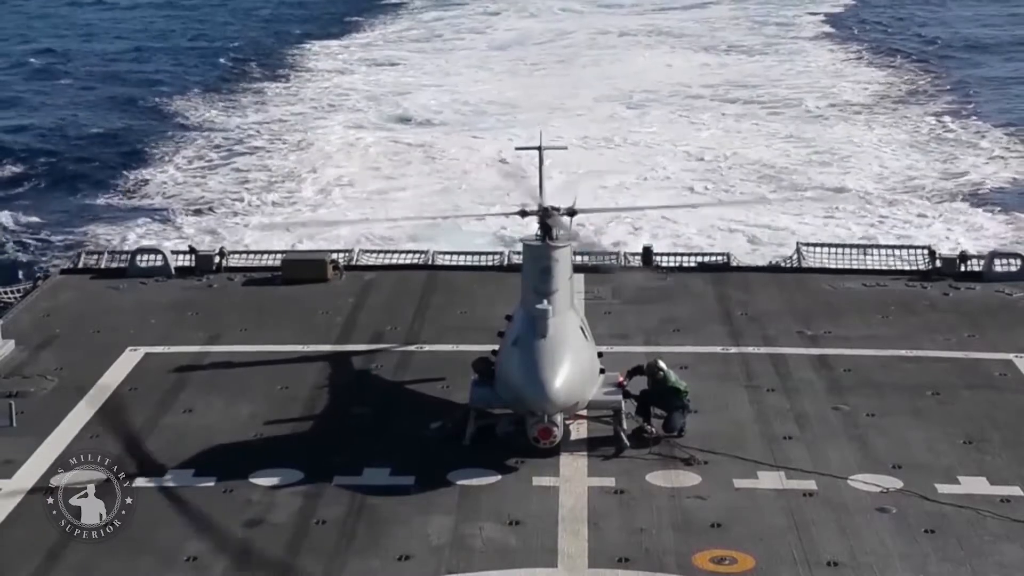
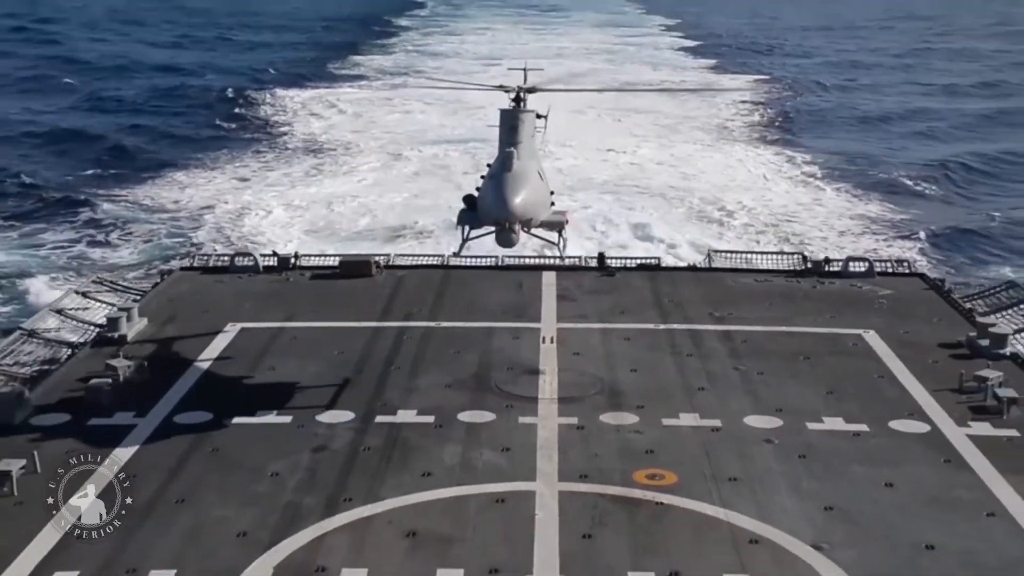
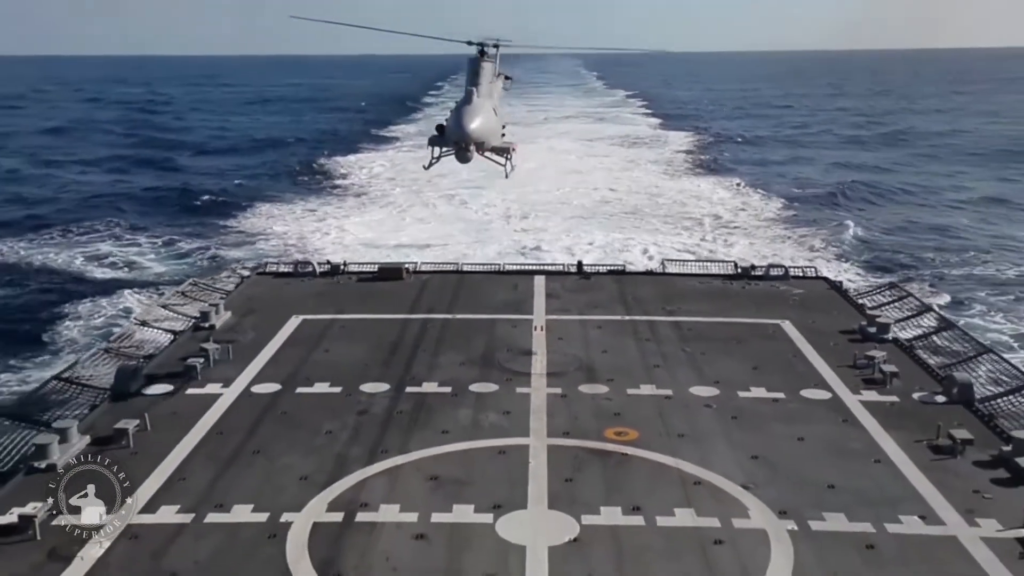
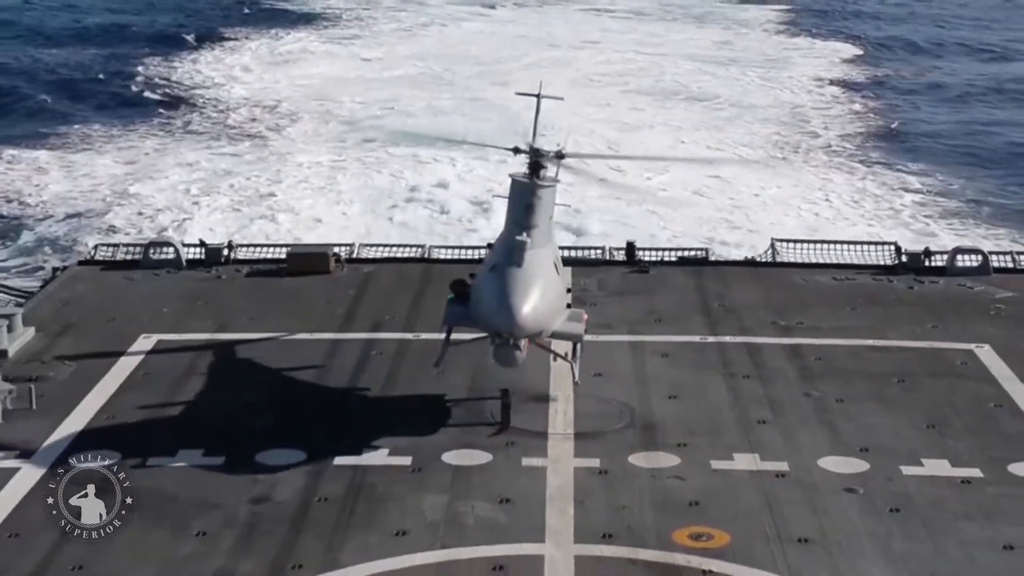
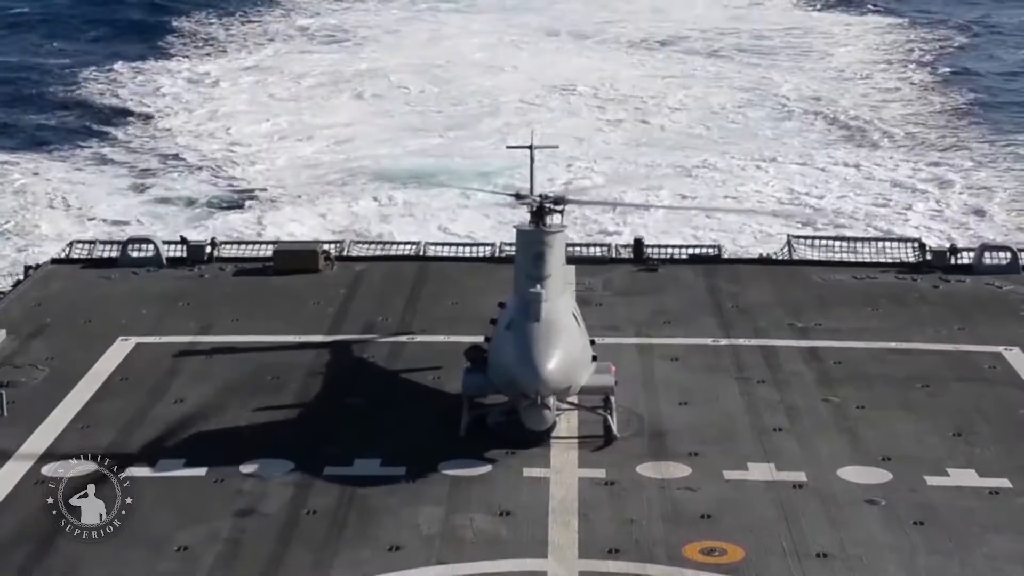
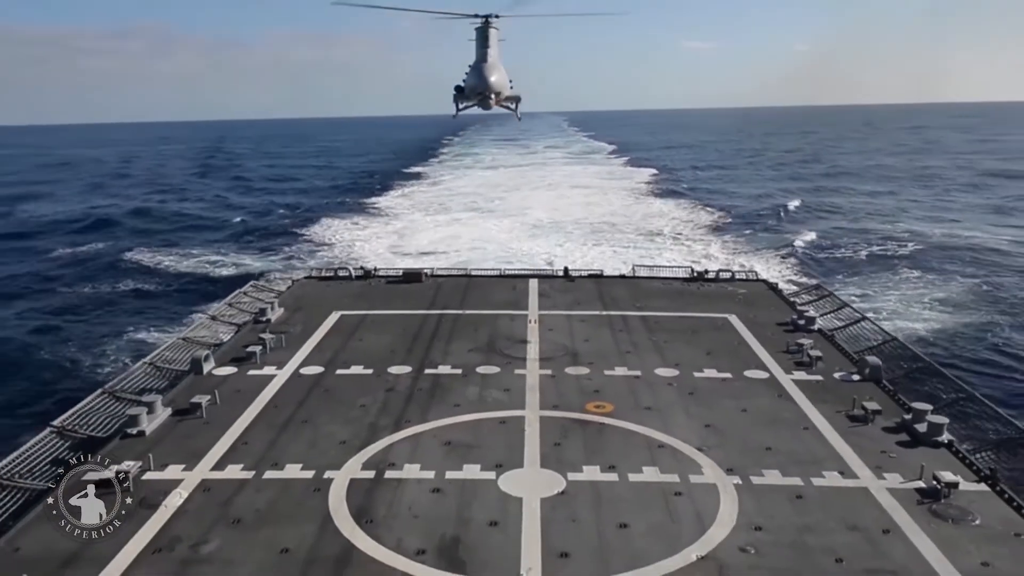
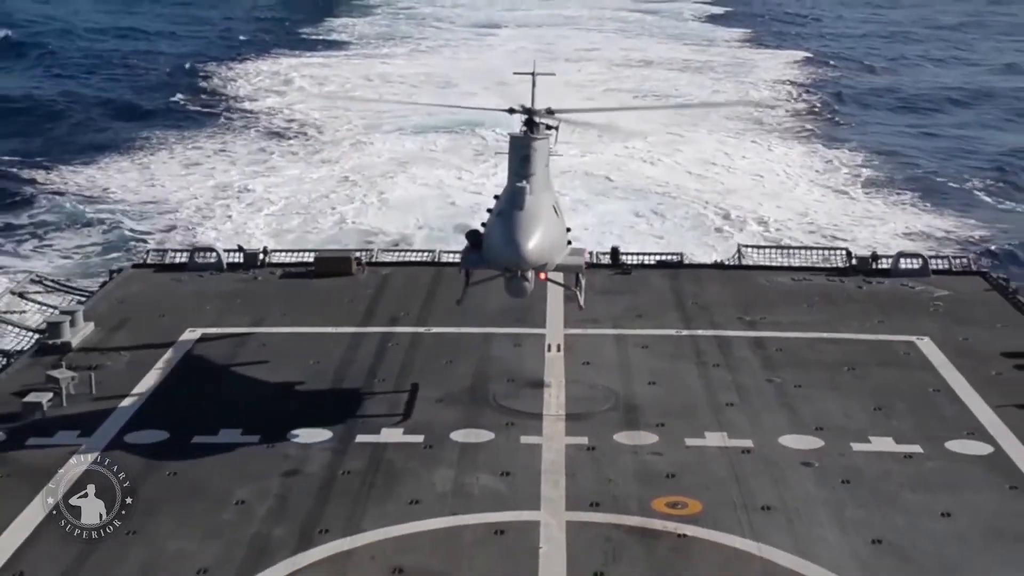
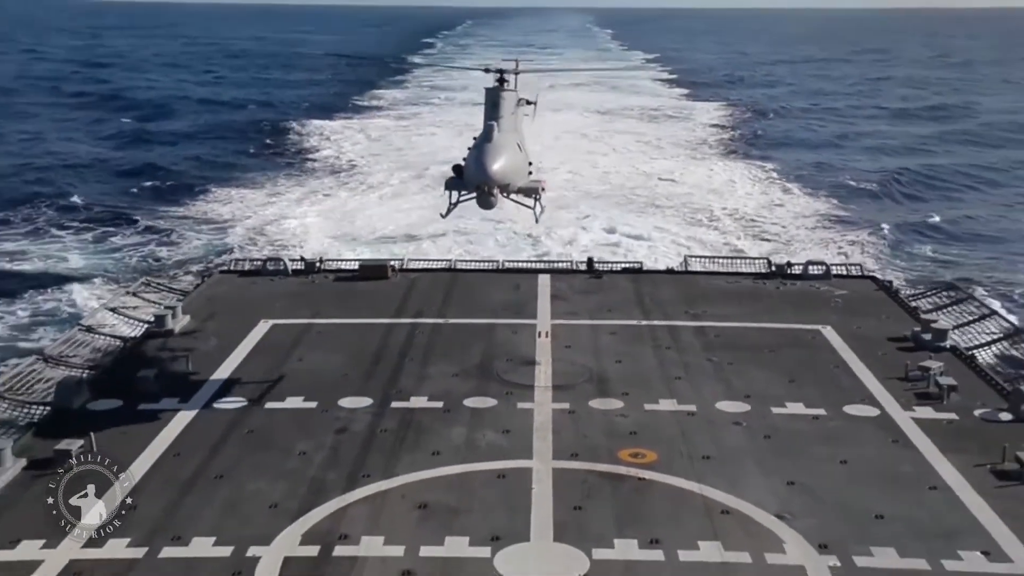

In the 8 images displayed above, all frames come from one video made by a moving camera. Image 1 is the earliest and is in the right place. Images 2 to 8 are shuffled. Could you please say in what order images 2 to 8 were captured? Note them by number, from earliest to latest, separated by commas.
5, 4, 7, 2, 8, 3, 6
